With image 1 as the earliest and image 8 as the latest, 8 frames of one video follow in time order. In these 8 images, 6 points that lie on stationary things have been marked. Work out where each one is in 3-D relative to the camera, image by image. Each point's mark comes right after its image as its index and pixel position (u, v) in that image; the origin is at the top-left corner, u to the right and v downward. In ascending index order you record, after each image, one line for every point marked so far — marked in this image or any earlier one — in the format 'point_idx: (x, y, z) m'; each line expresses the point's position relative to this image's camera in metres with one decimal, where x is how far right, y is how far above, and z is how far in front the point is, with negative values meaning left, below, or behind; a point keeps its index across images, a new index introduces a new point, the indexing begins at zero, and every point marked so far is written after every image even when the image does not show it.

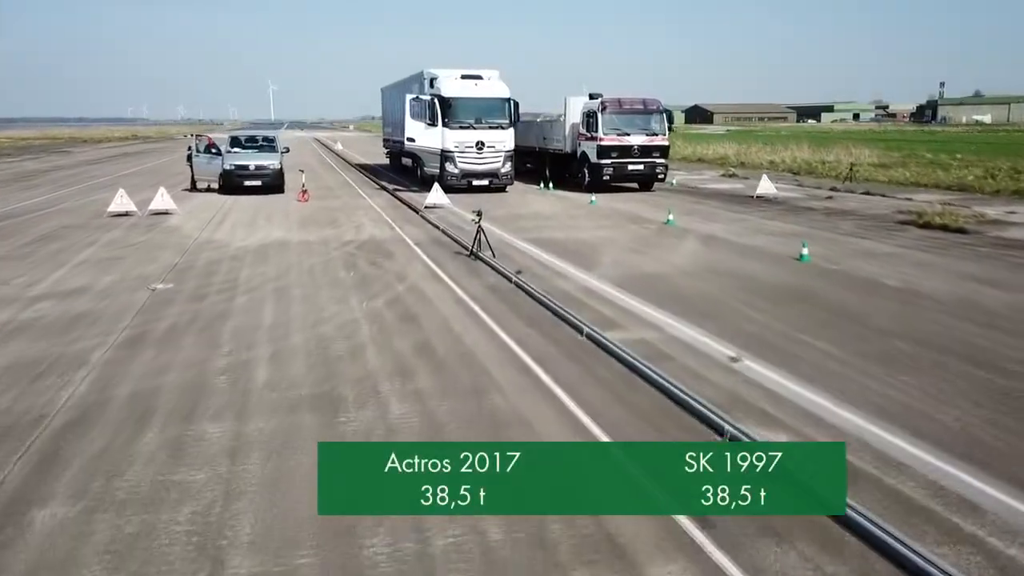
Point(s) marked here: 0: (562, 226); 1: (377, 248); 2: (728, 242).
0: (+1.1, +1.4, +17.9) m
1: (-2.5, +0.8, +14.7) m
2: (+4.1, +0.9, +15.2) m
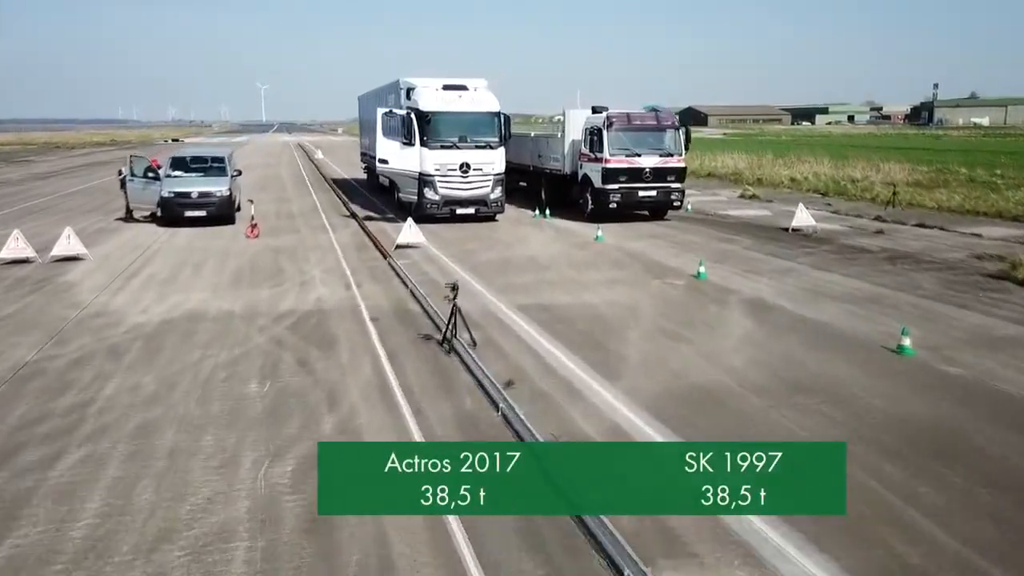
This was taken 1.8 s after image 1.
0: (+1.0, +0.1, +14.1) m
1: (-2.7, -0.5, +10.9) m
2: (+4.0, -0.4, +11.5) m
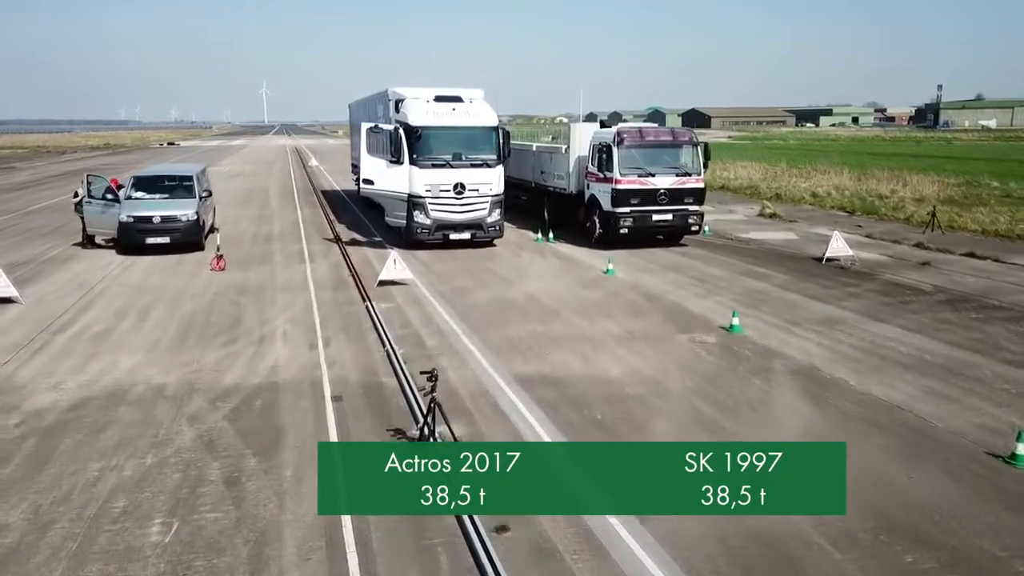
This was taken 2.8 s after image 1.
0: (+0.9, -0.7, +11.9) m
1: (-2.7, -1.4, +8.7) m
2: (+3.9, -1.2, +9.2) m
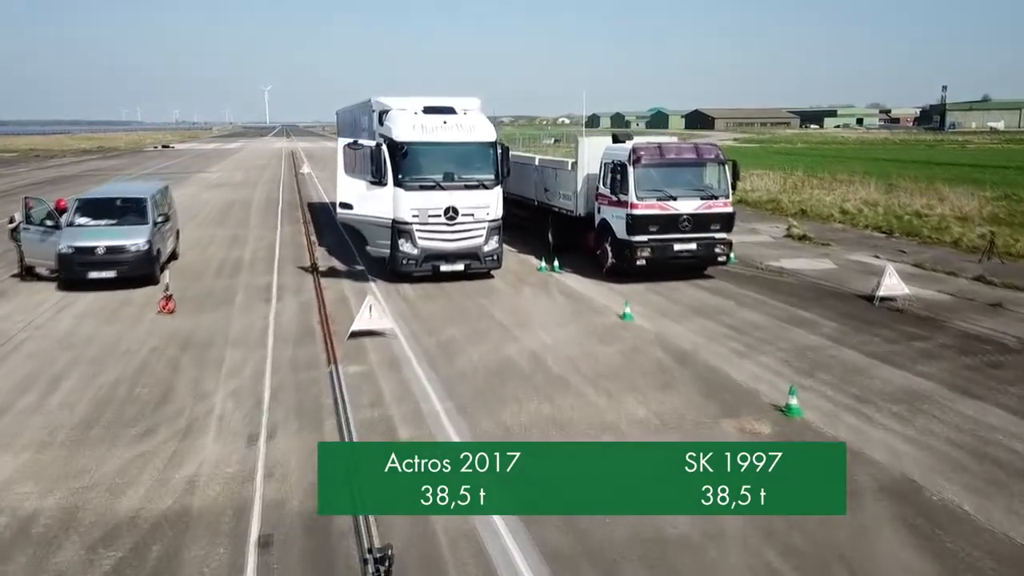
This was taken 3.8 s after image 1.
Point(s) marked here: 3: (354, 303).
0: (+0.9, -1.6, +9.4) m
1: (-2.8, -2.2, +6.2) m
2: (+3.9, -2.1, +6.7) m
3: (-3.1, -0.3, +15.4) m
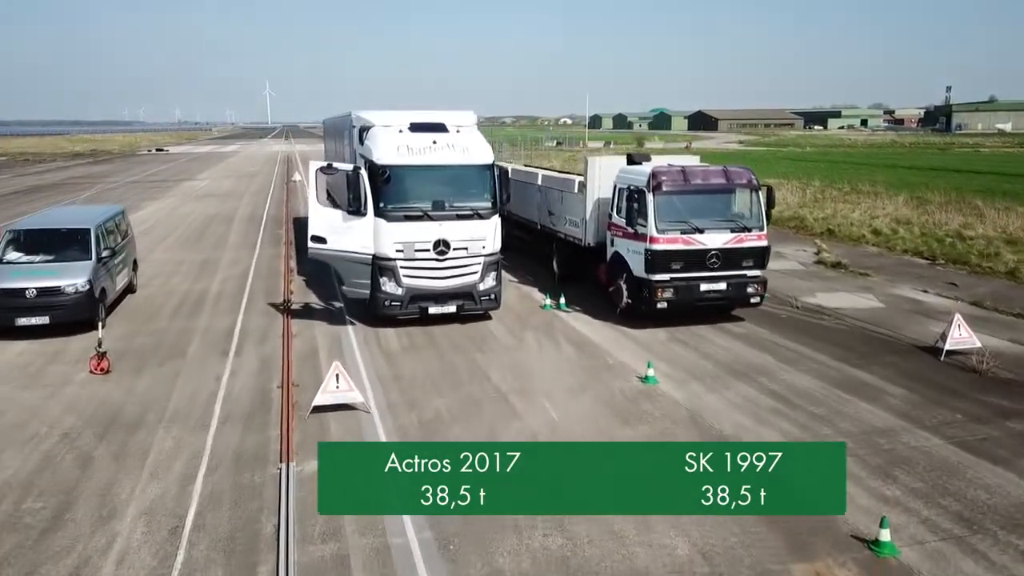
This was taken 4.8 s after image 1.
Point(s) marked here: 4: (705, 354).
0: (+0.9, -2.4, +7.0) m
1: (-2.8, -3.1, +3.8) m
2: (+3.9, -3.0, +4.4) m
3: (-3.1, -1.1, +13.0) m
4: (+3.2, -1.1, +13.0) m
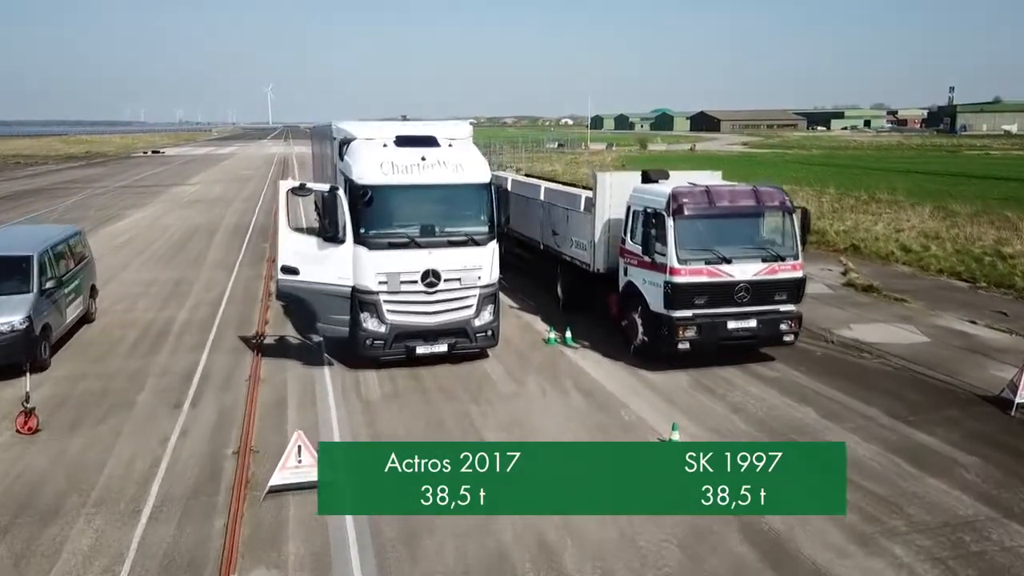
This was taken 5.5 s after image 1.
0: (+0.9, -3.0, +5.2) m
1: (-2.8, -3.7, +2.0) m
2: (+3.9, -3.6, +2.5) m
3: (-3.1, -1.7, +11.2) m
4: (+3.2, -1.7, +11.2) m
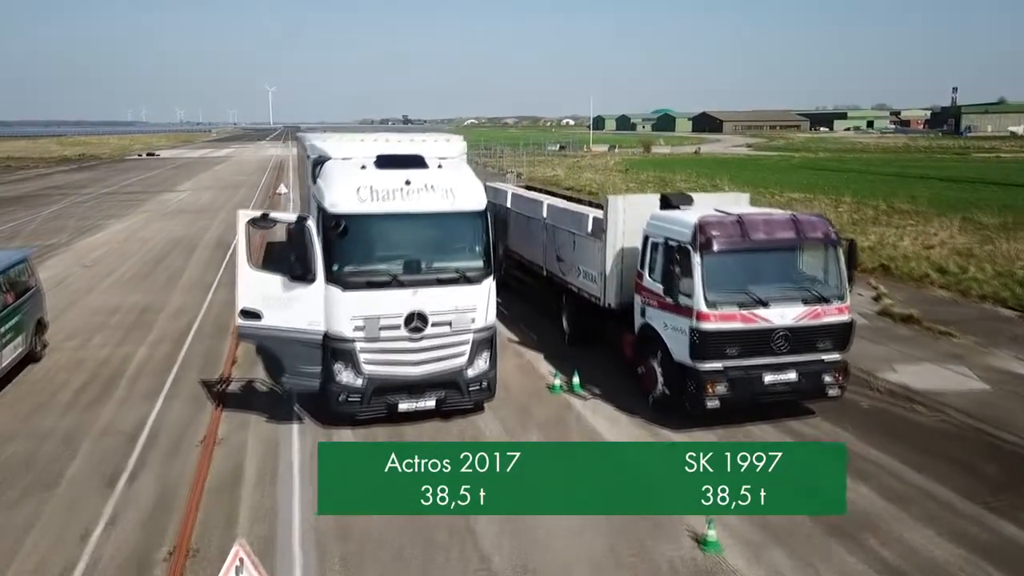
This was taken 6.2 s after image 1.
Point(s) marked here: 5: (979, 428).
0: (+0.8, -3.7, +3.4) m
1: (-2.8, -4.3, +0.2) m
2: (+3.8, -4.2, +0.7) m
3: (-3.1, -2.4, +9.4) m
4: (+3.2, -2.4, +9.3) m
5: (+6.7, -2.0, +11.2) m
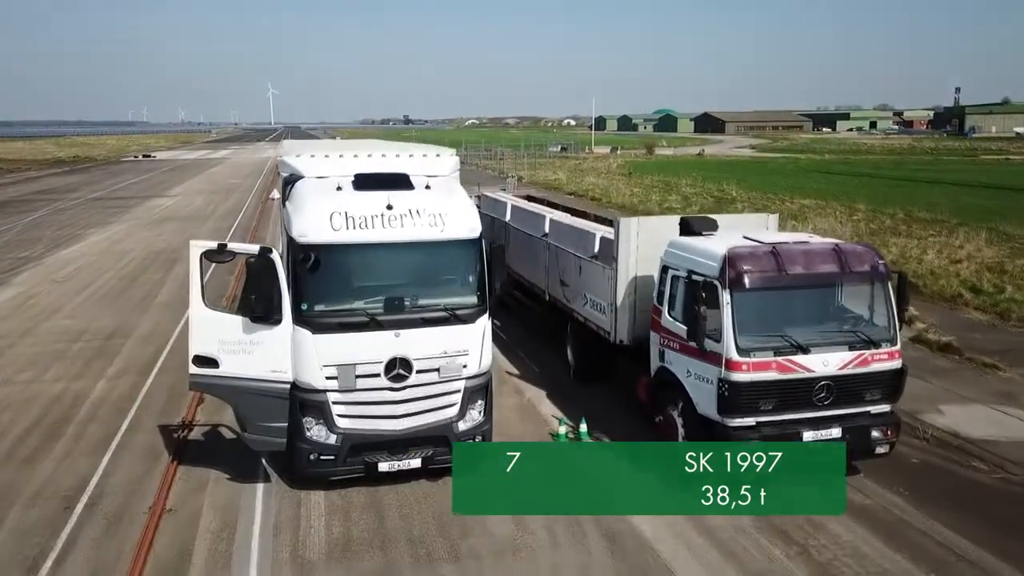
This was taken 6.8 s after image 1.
0: (+0.8, -4.2, +1.9) m
1: (-2.9, -4.8, -1.3) m
2: (+3.8, -4.7, -0.8) m
3: (-3.2, -2.9, +7.9) m
4: (+3.2, -2.9, +7.8) m
5: (+6.7, -2.5, +9.7) m
